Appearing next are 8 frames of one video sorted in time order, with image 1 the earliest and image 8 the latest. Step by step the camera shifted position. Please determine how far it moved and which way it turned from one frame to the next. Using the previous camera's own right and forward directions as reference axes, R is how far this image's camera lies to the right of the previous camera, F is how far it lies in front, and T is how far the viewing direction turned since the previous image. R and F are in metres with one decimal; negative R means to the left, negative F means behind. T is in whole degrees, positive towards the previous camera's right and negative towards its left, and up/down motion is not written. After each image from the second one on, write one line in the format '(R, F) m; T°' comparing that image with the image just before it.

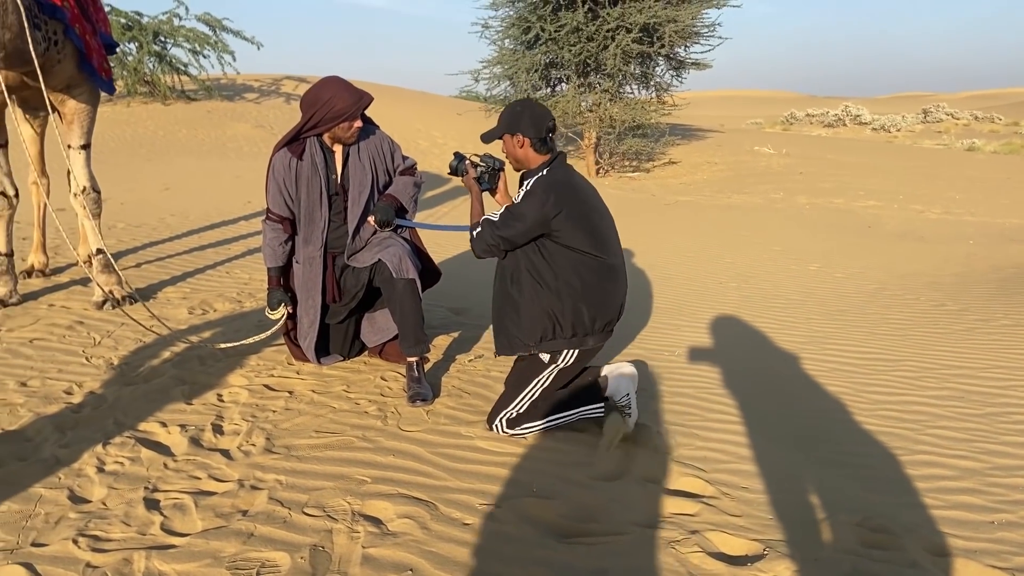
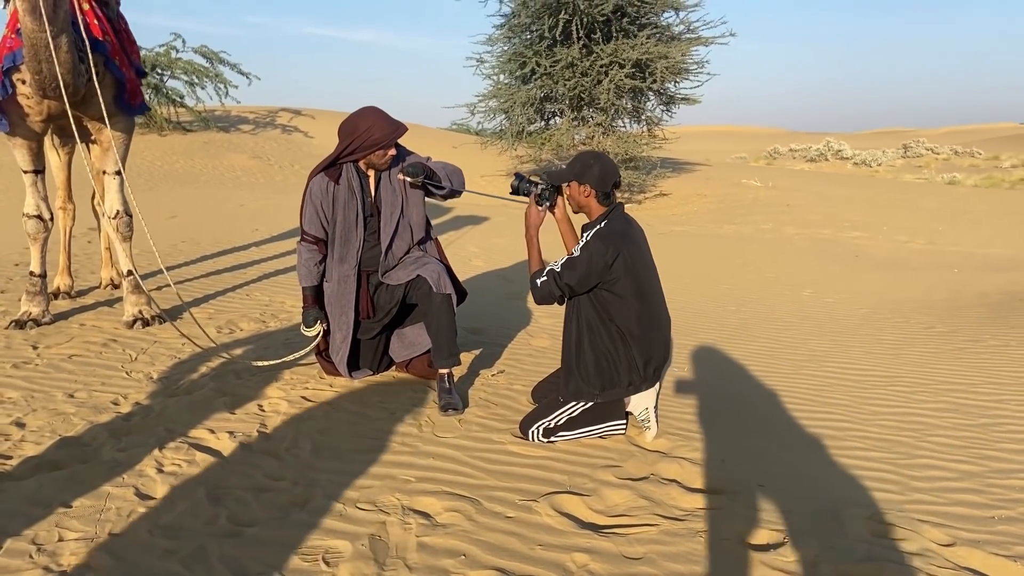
(-0.2, -0.3) m; +1°
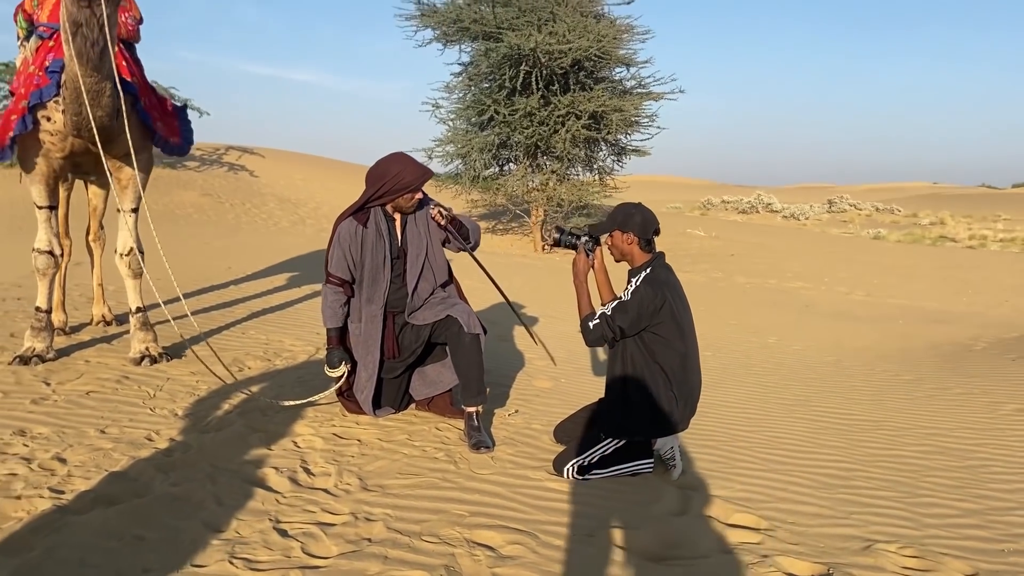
(-0.5, -0.2) m; +5°
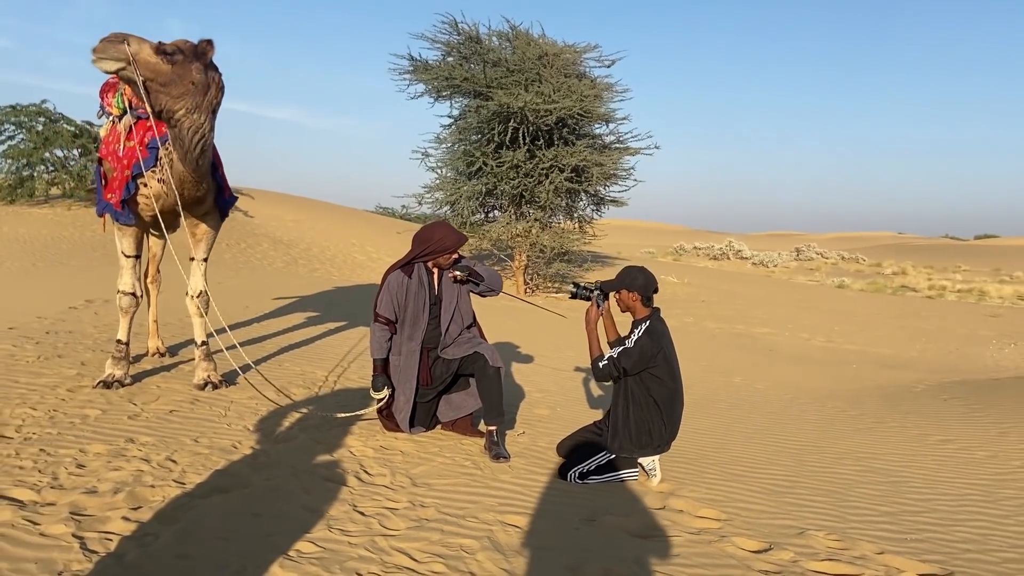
(-0.3, -1.2) m; +2°
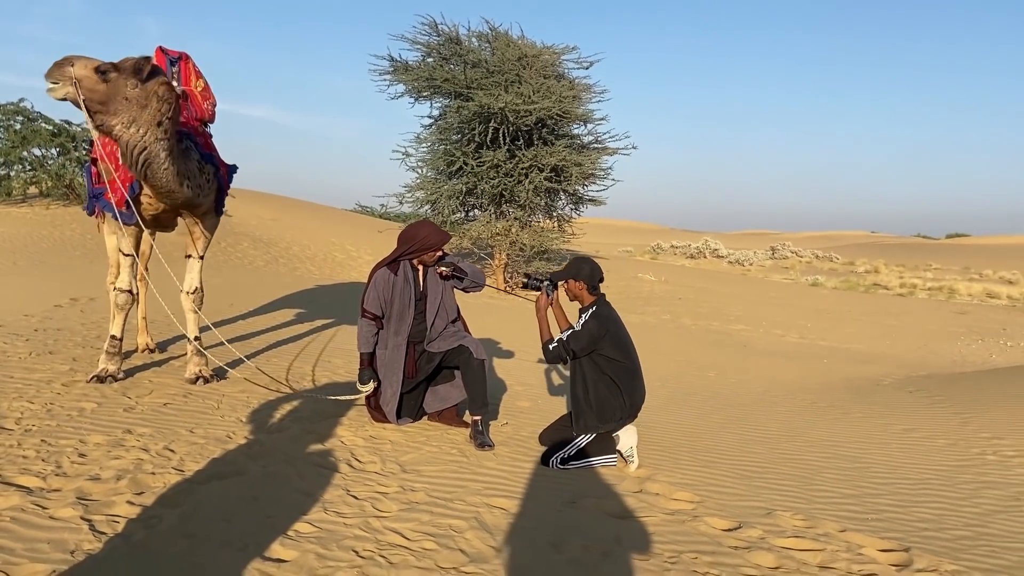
(0.0, -0.3) m; +1°
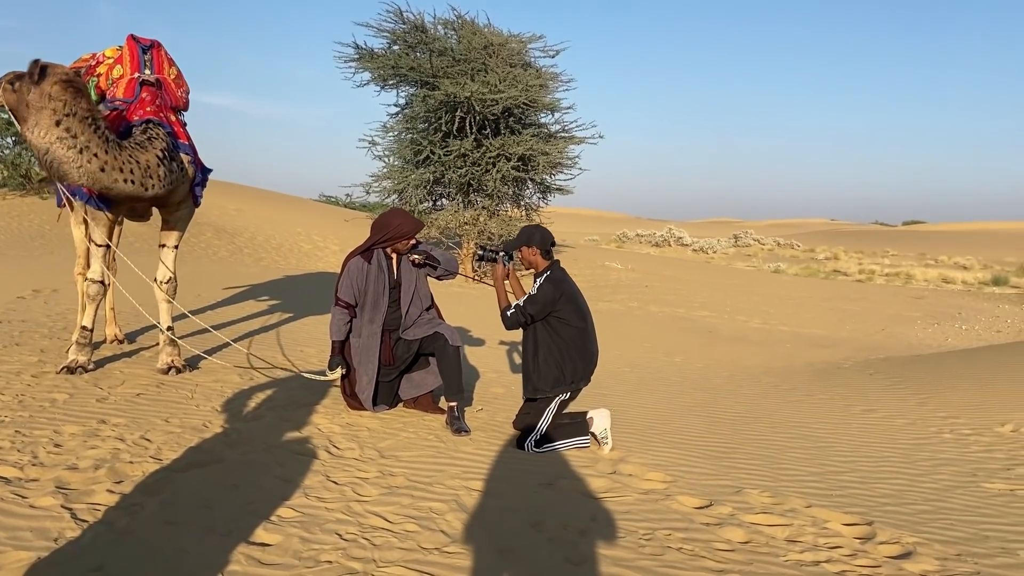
(-0.1, -0.1) m; +2°
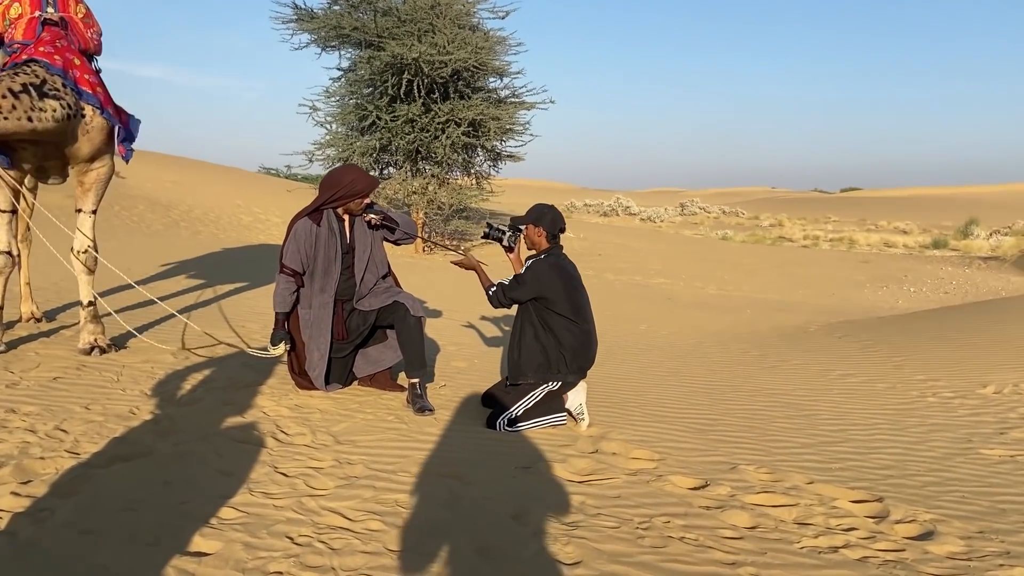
(-0.1, +0.6) m; +4°
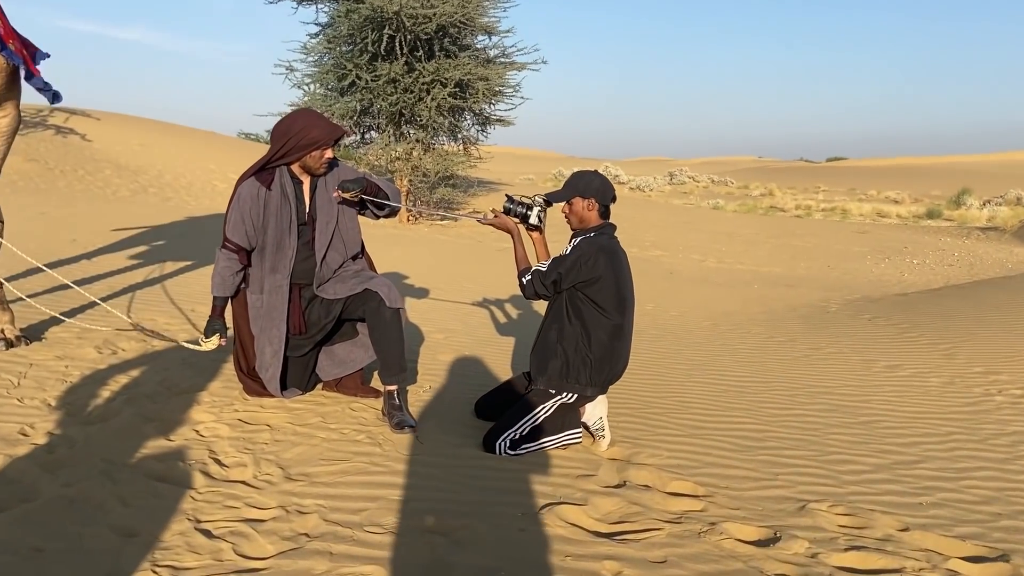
(-0.1, +1.1) m; +1°
